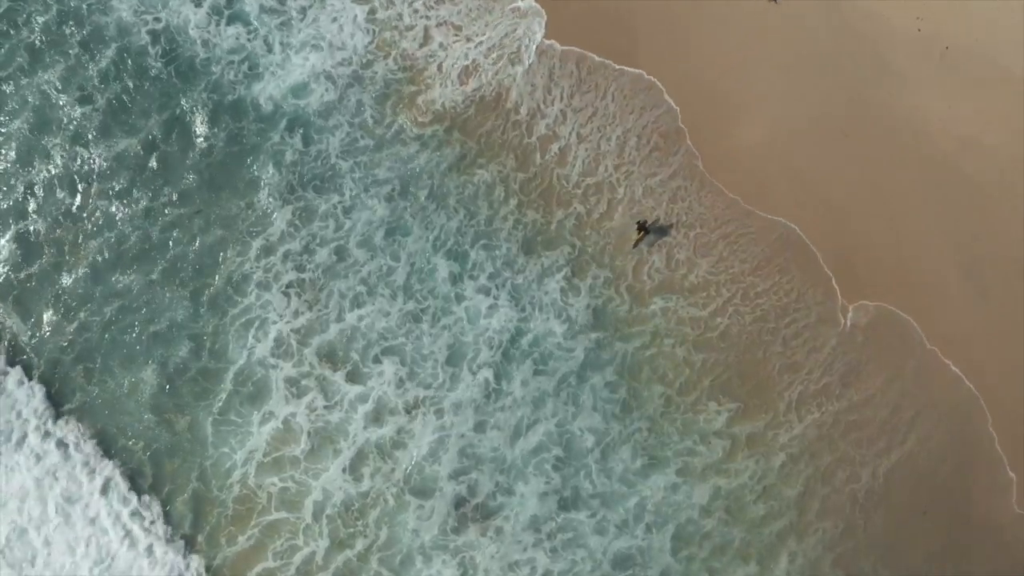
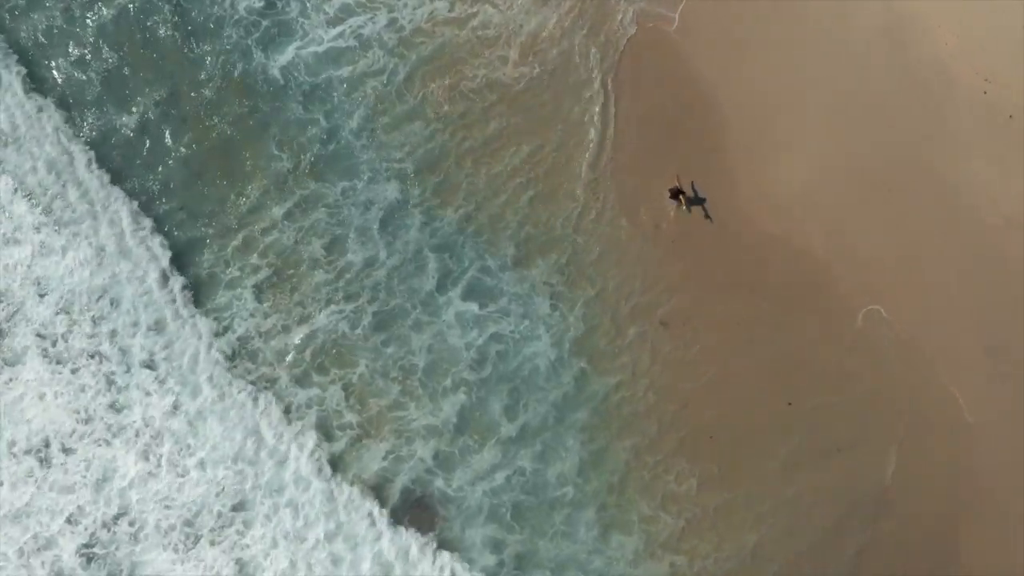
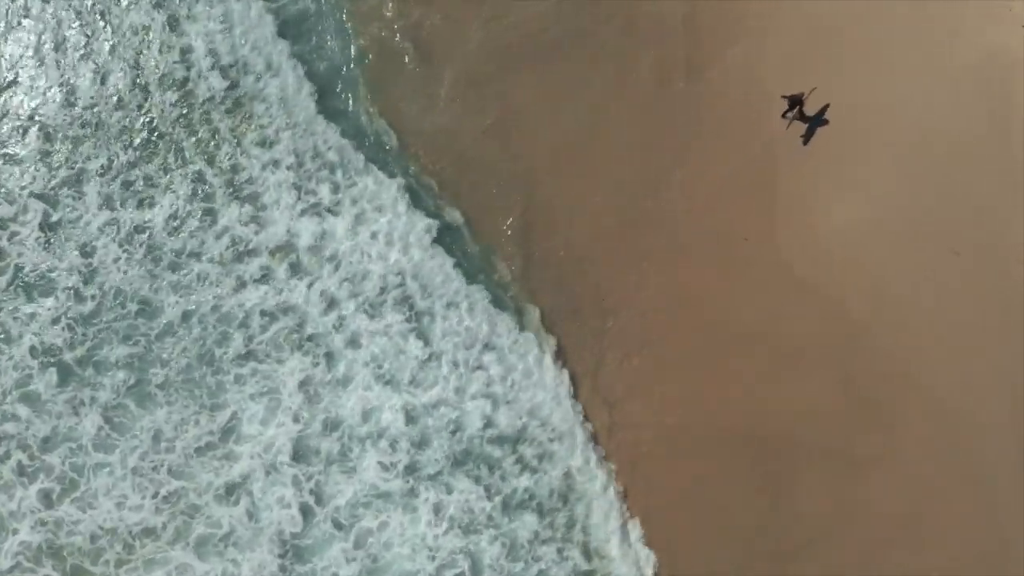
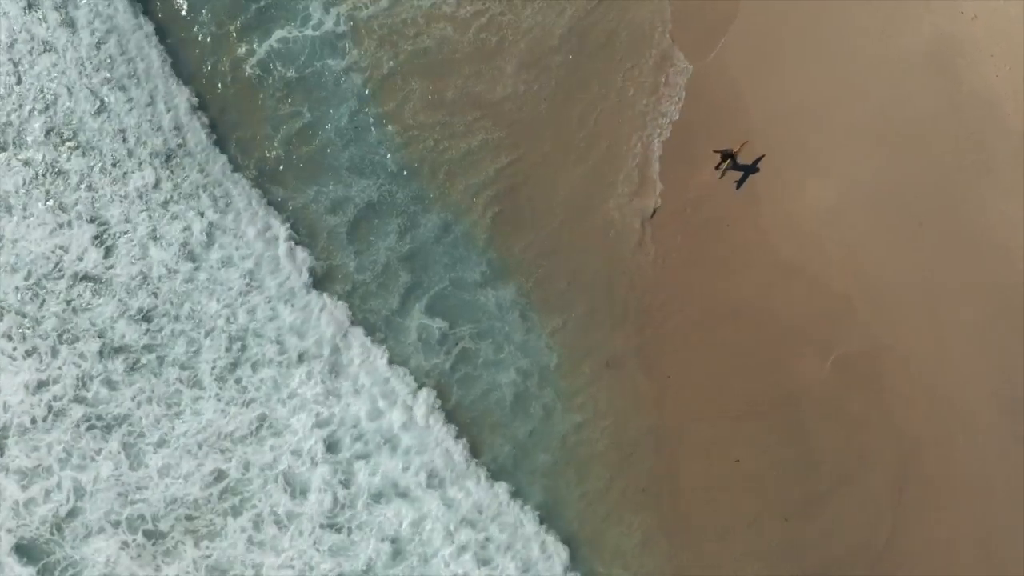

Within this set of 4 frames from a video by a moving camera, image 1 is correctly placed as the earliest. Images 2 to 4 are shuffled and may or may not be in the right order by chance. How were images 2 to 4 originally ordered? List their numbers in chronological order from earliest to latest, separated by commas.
2, 4, 3
